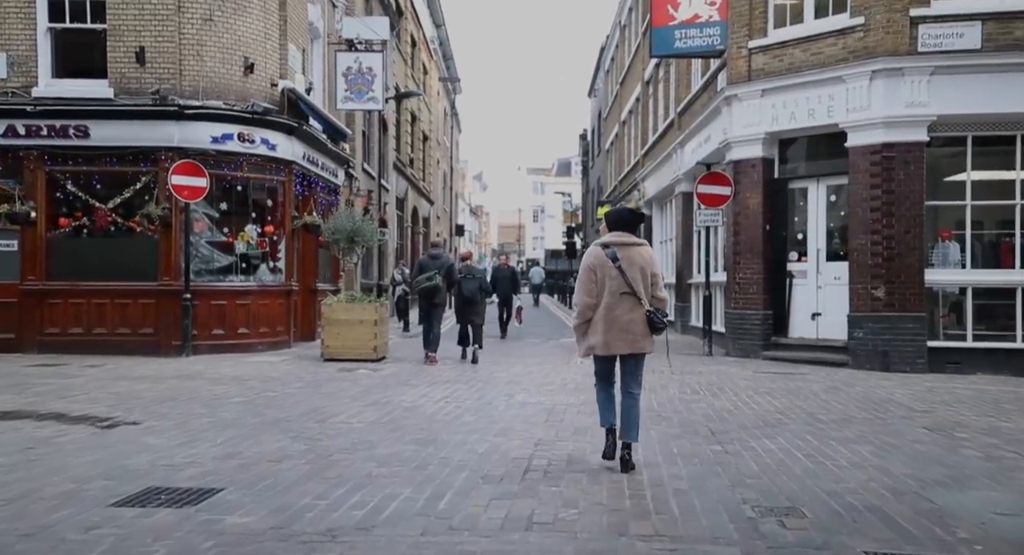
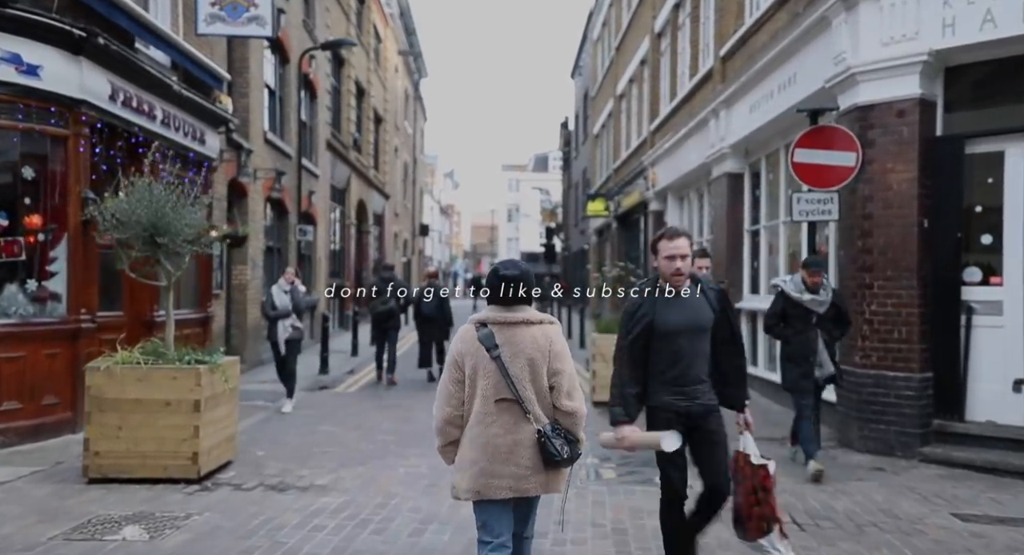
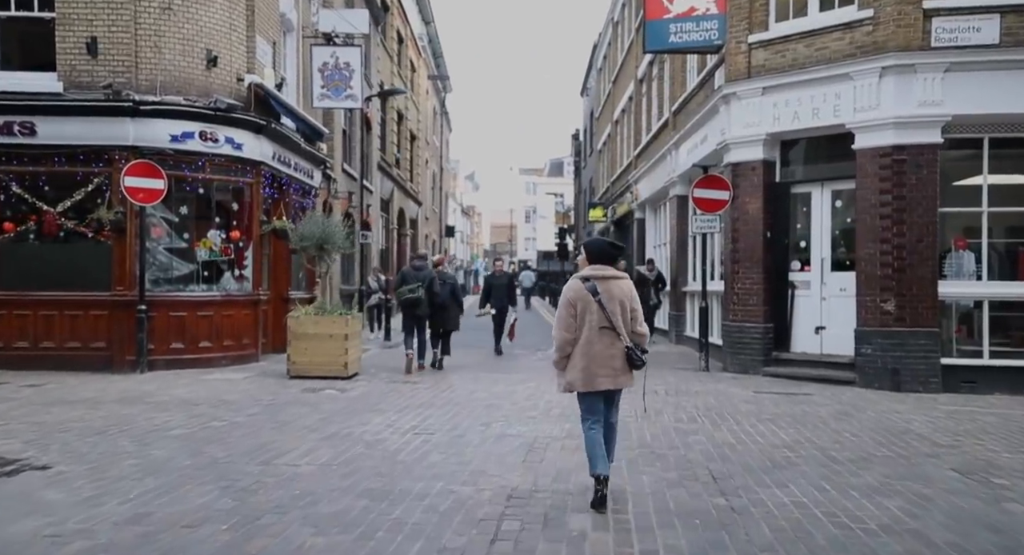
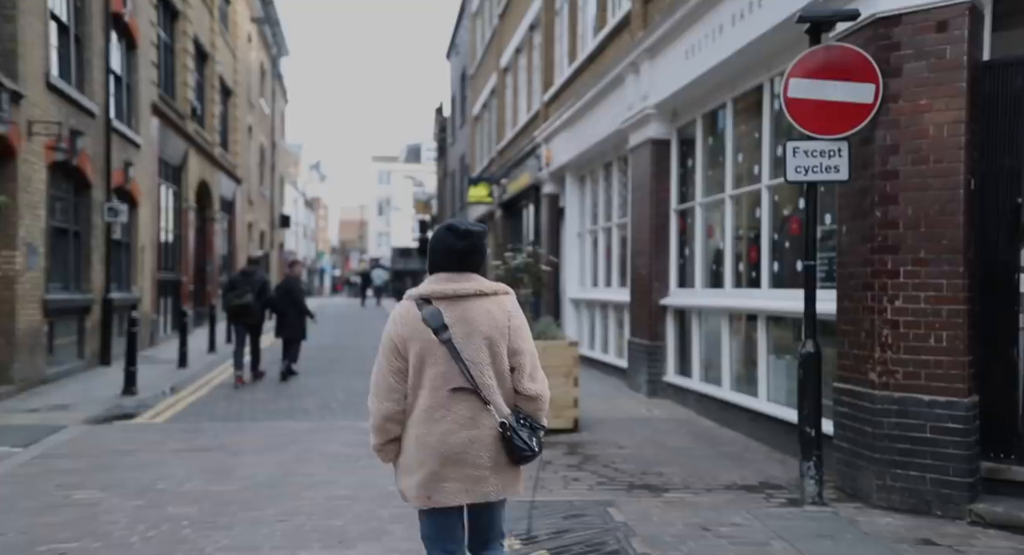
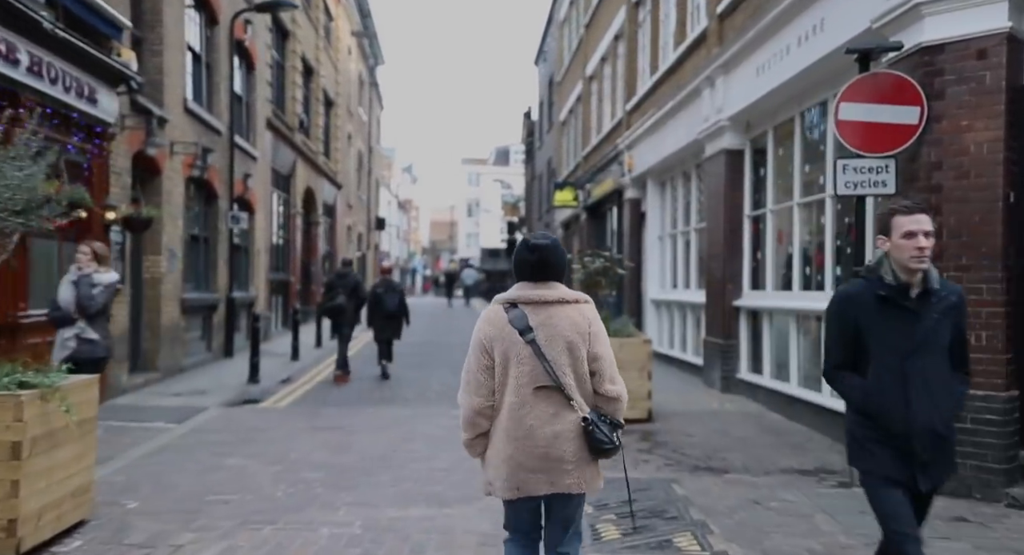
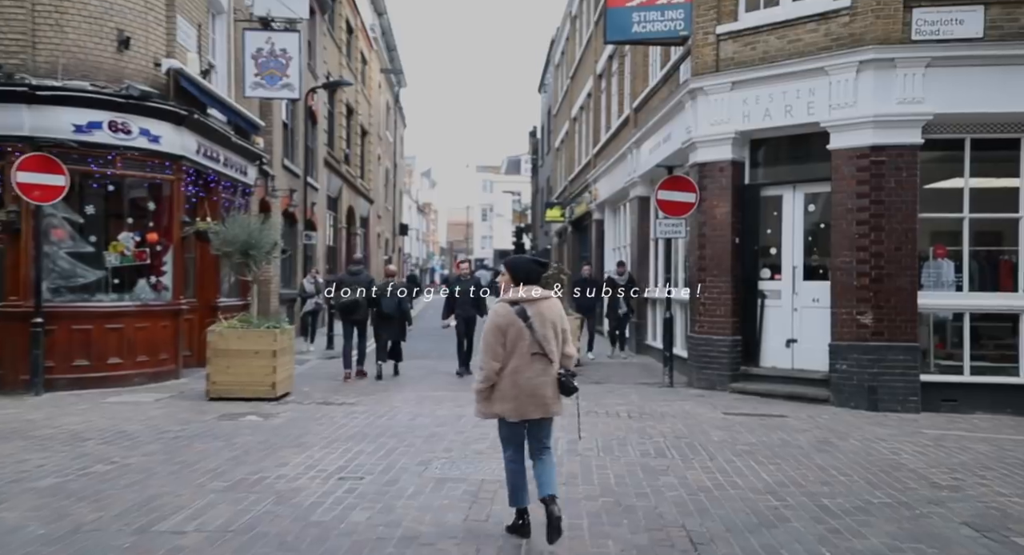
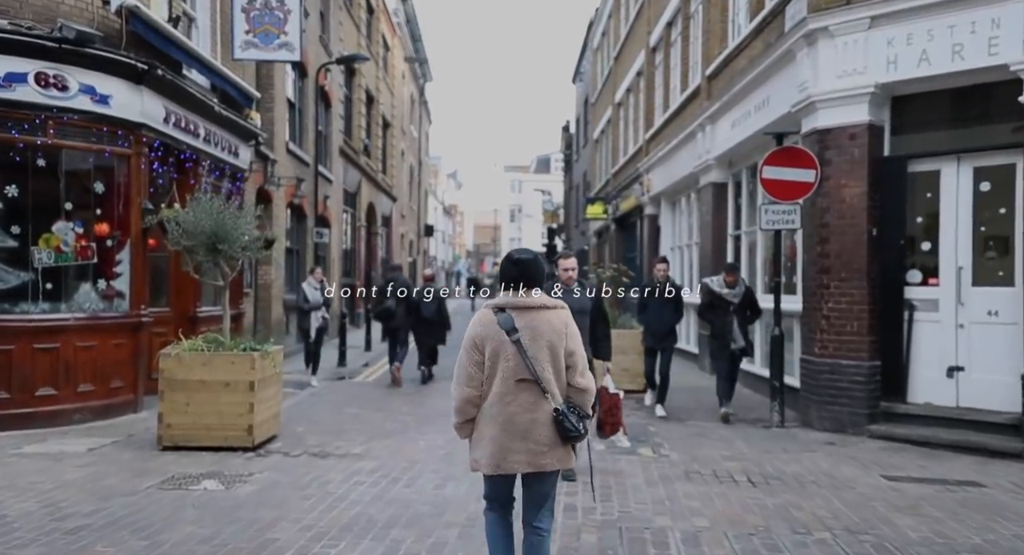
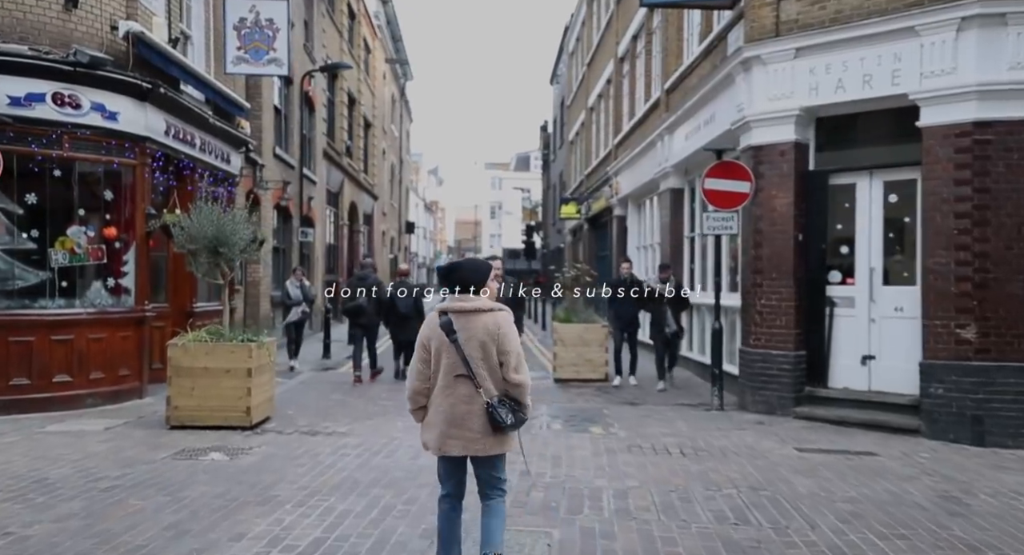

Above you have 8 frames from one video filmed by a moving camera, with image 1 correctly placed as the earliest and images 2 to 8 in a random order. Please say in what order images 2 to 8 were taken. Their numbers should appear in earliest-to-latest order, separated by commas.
3, 6, 8, 7, 2, 5, 4
